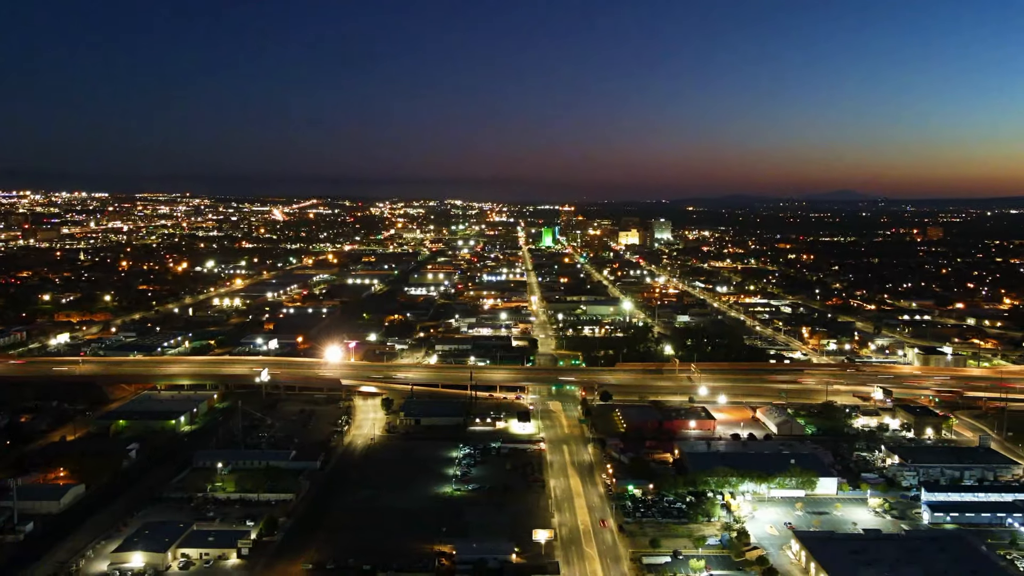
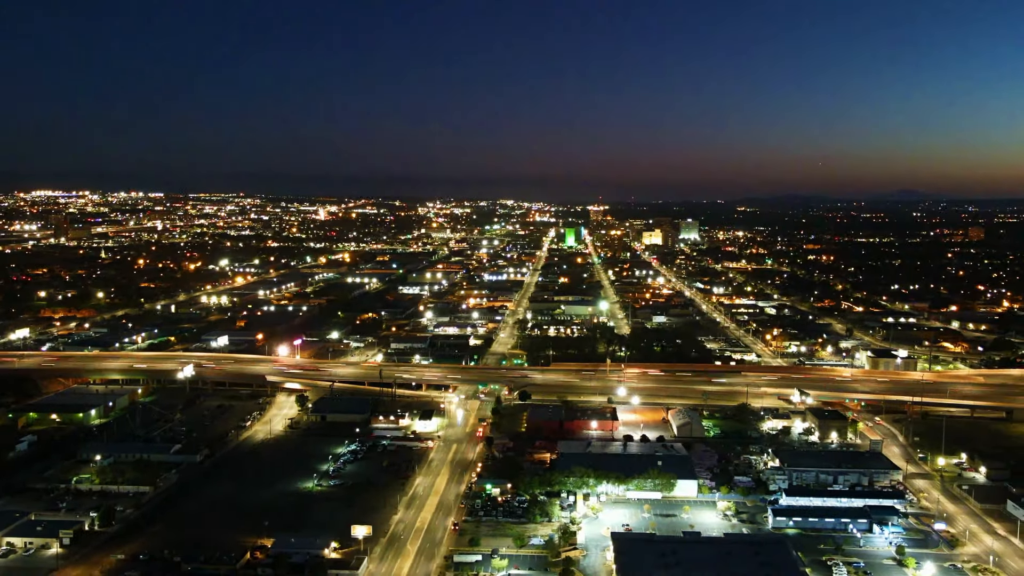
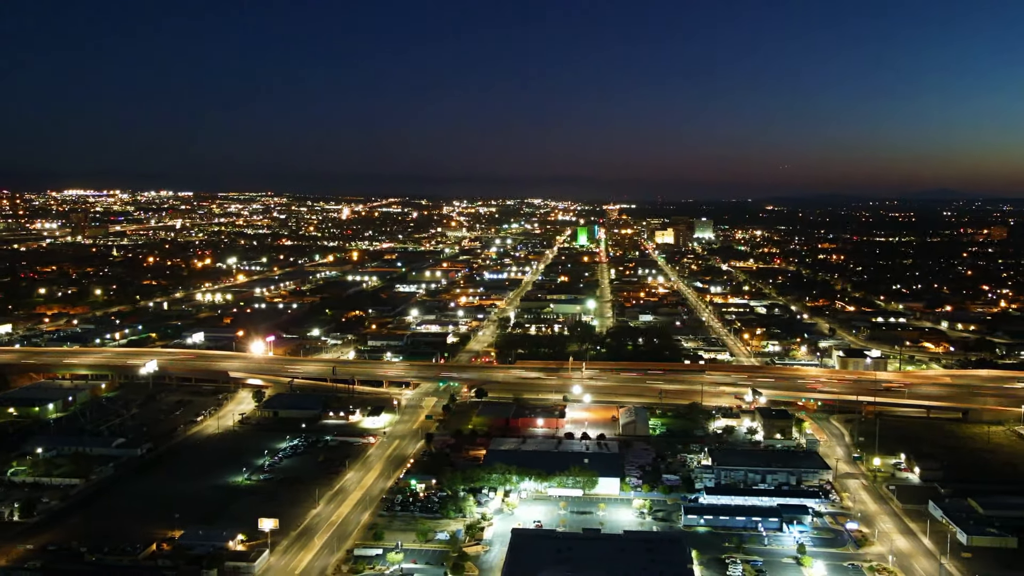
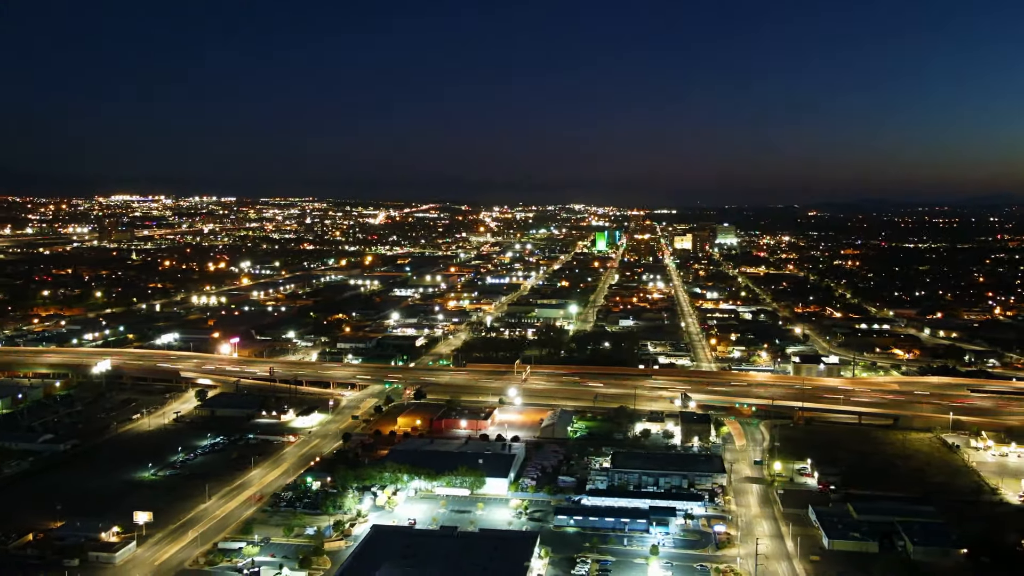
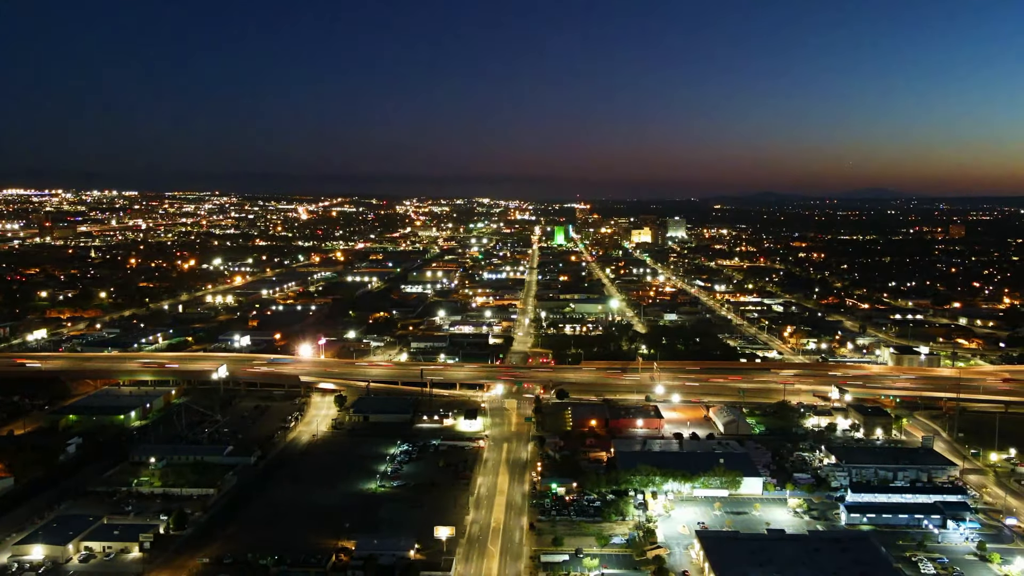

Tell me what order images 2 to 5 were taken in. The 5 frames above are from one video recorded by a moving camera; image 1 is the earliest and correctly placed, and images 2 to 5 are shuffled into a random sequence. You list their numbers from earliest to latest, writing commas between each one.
5, 2, 3, 4
